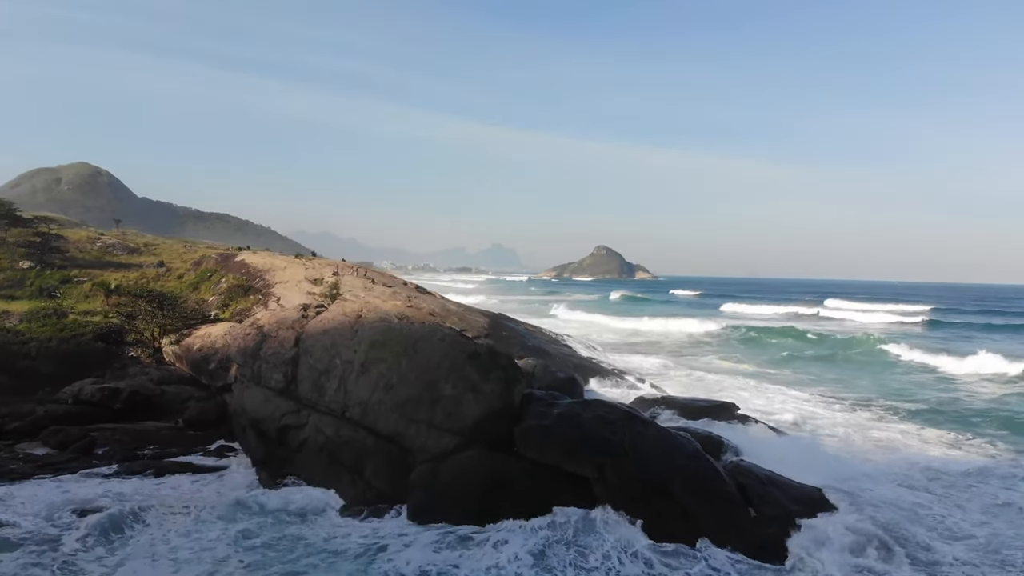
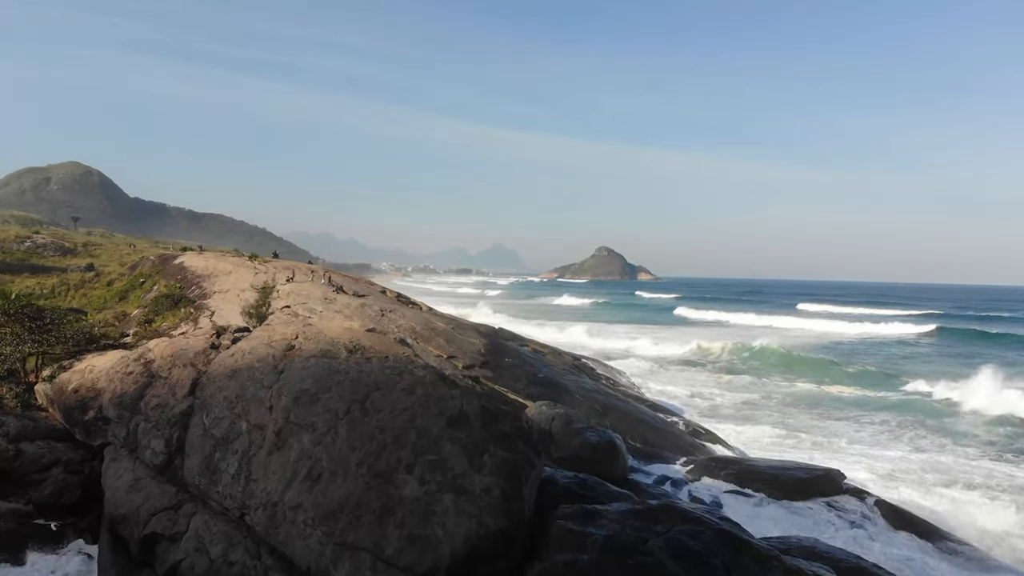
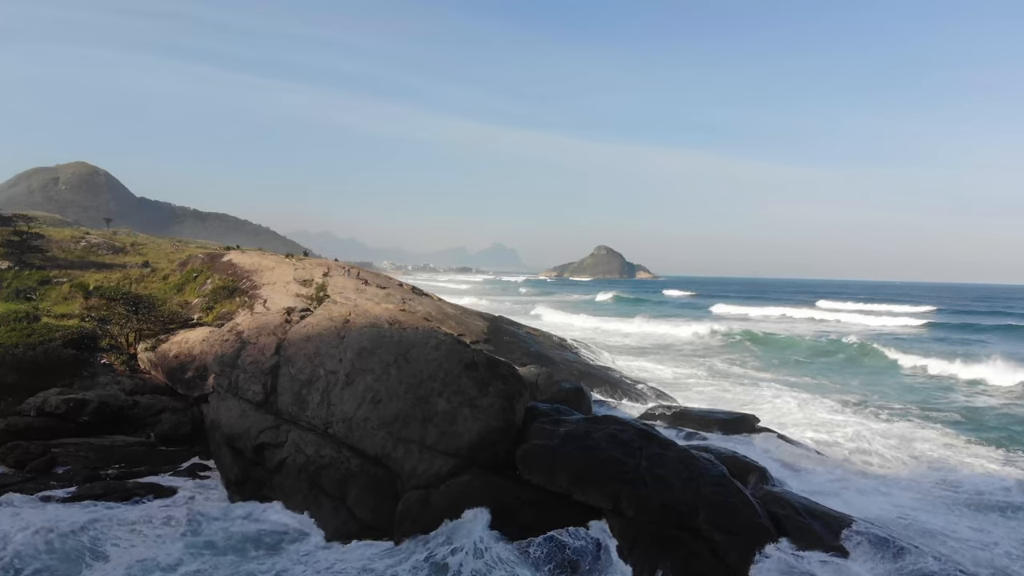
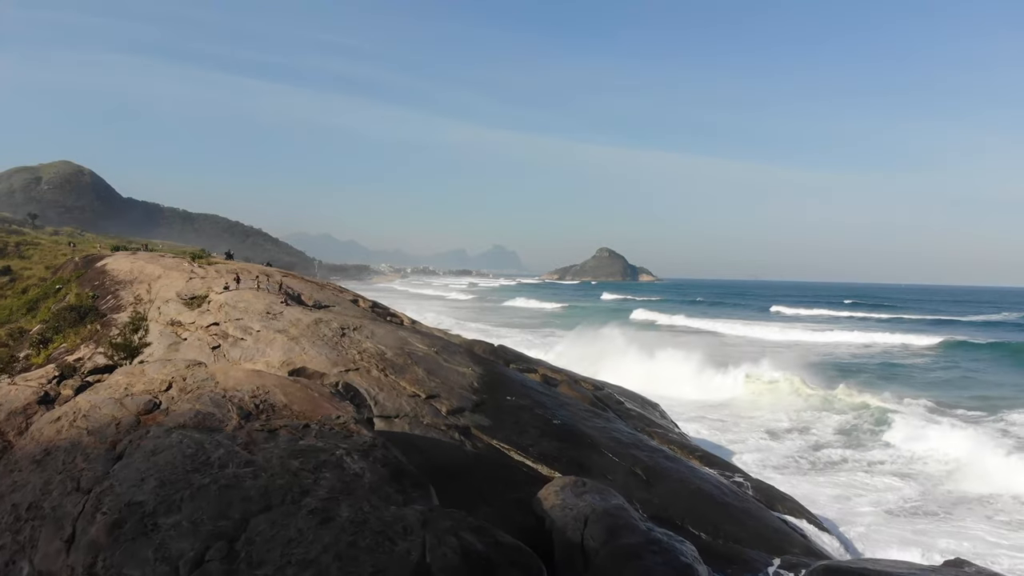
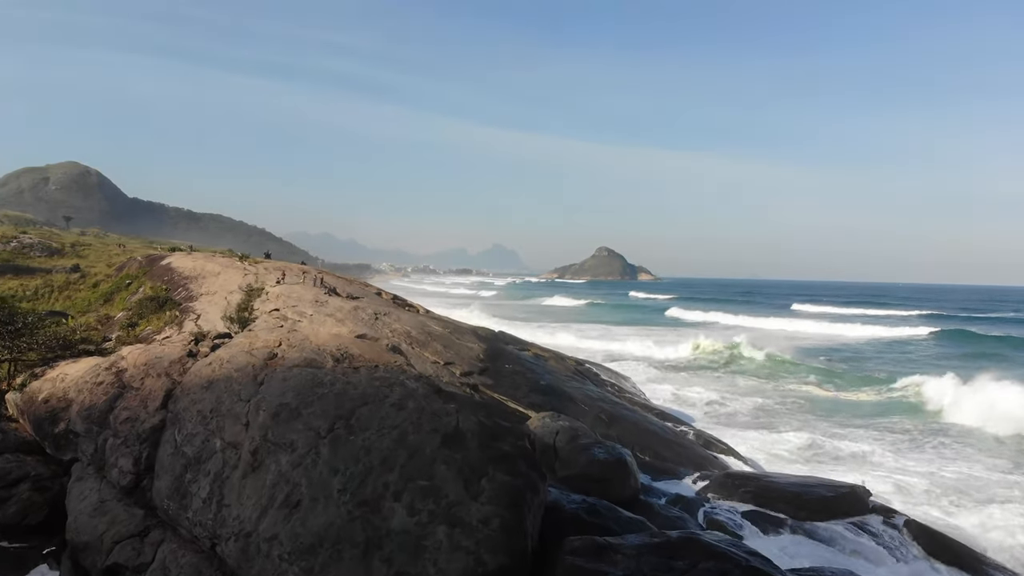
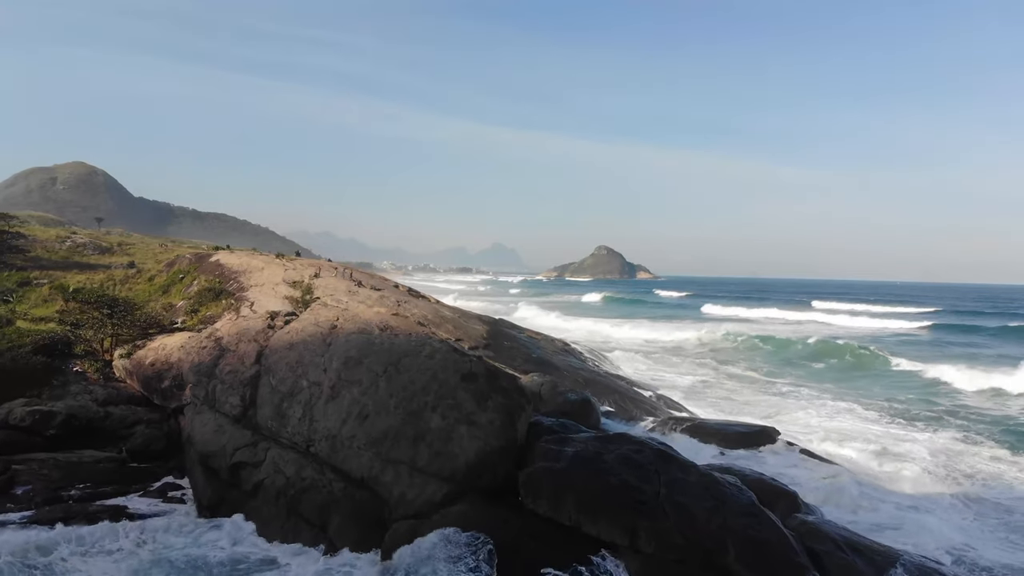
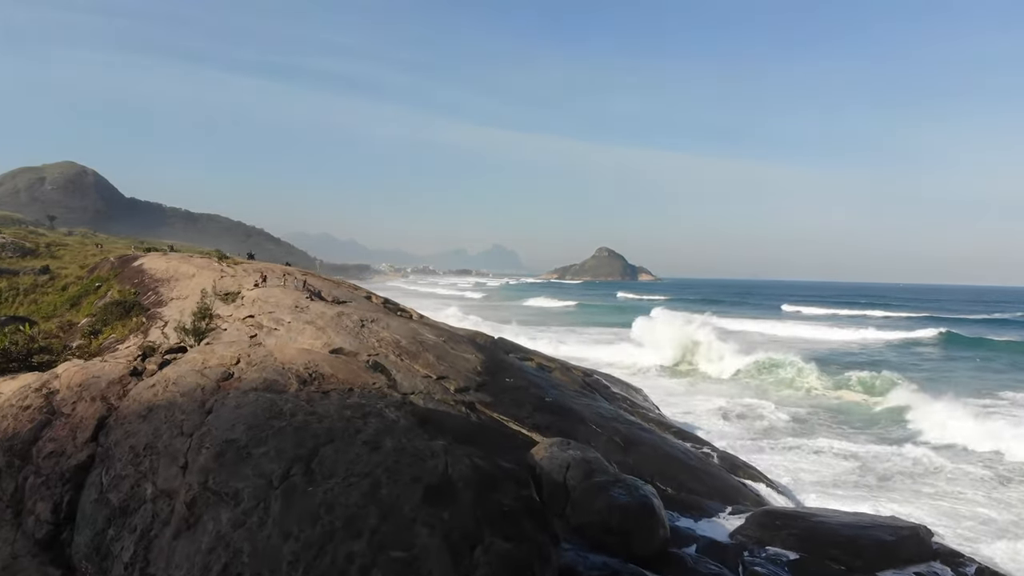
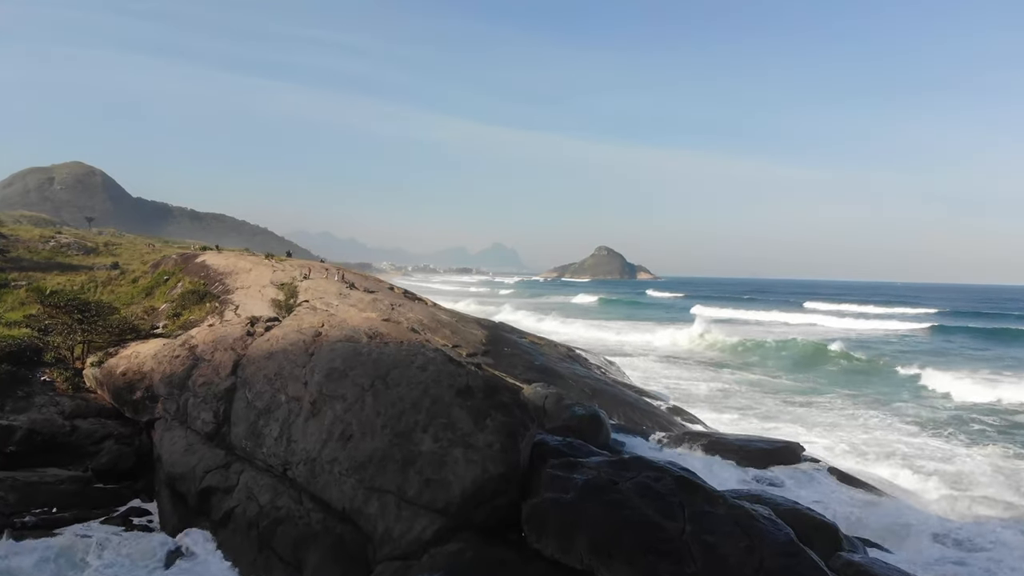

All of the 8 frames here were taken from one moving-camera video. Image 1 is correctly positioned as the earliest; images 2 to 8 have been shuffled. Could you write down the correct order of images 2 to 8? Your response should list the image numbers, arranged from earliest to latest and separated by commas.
3, 6, 8, 2, 5, 7, 4
